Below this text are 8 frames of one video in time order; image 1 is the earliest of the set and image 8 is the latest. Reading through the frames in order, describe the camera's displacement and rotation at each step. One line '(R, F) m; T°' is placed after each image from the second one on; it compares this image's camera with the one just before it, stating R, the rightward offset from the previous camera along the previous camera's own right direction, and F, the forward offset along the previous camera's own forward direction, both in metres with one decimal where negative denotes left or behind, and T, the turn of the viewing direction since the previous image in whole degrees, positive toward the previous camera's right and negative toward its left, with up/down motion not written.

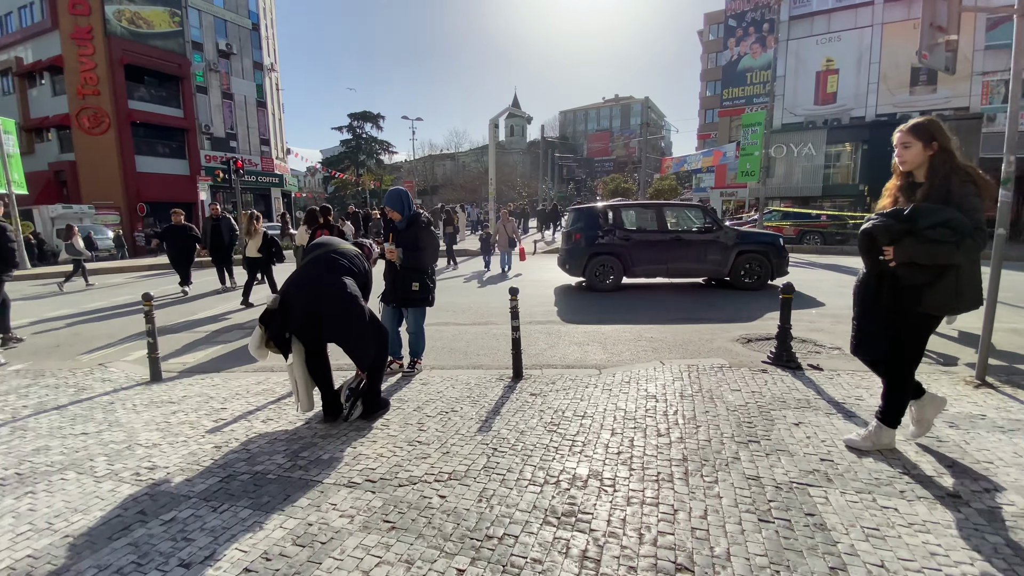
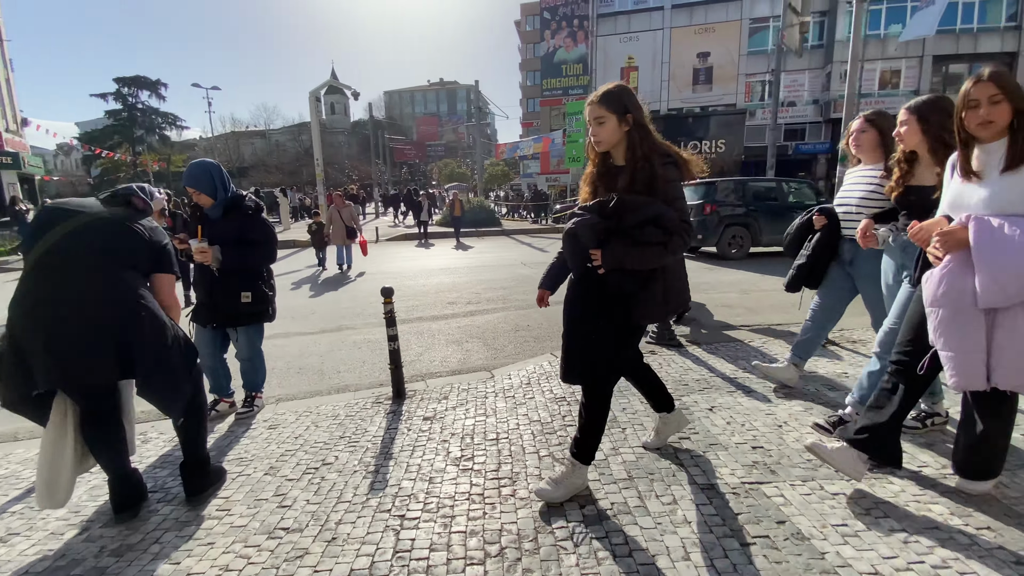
(-0.4, +1.0) m; +19°
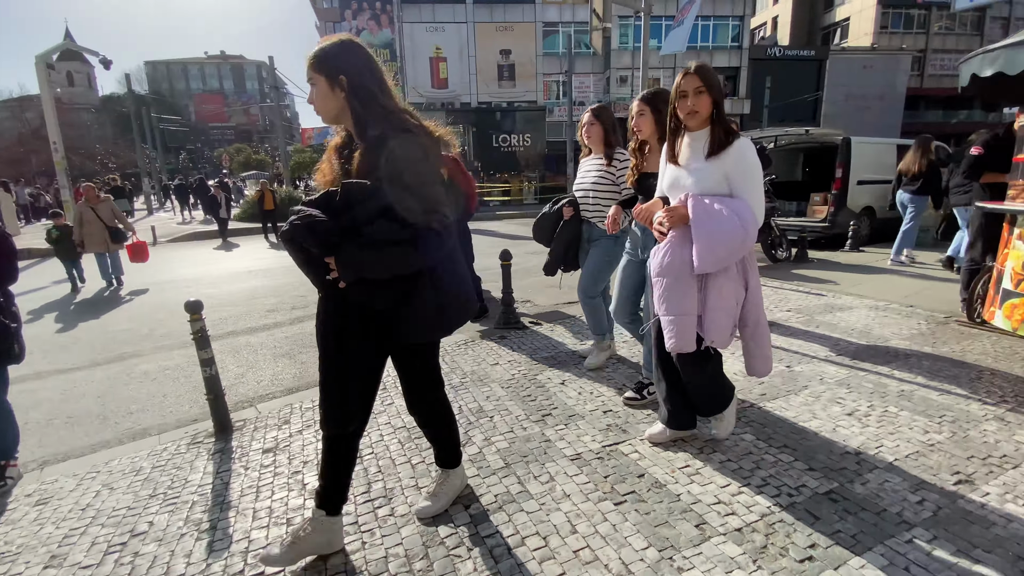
(-0.2, +0.2) m; +21°
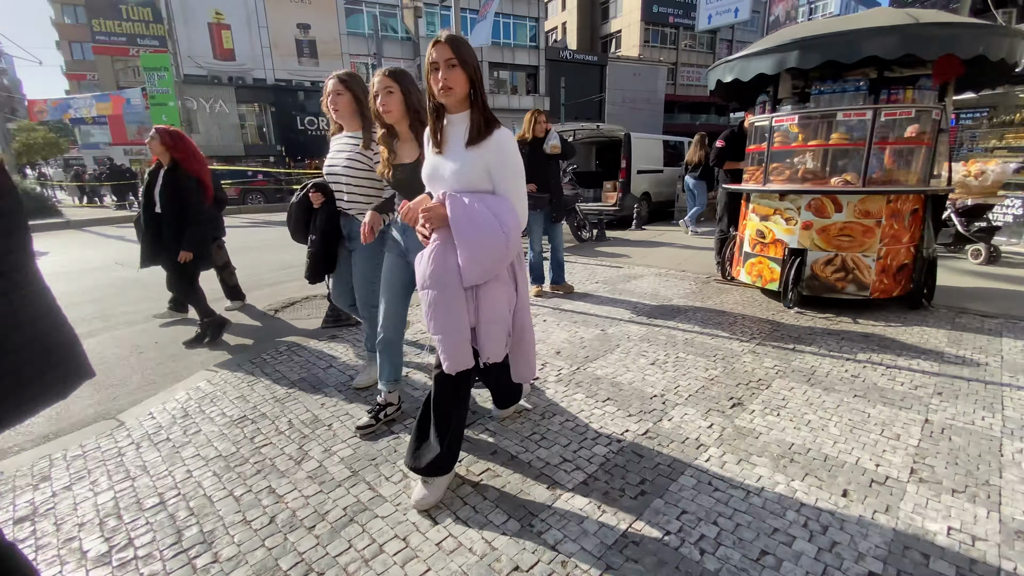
(-0.1, +0.1) m; +21°
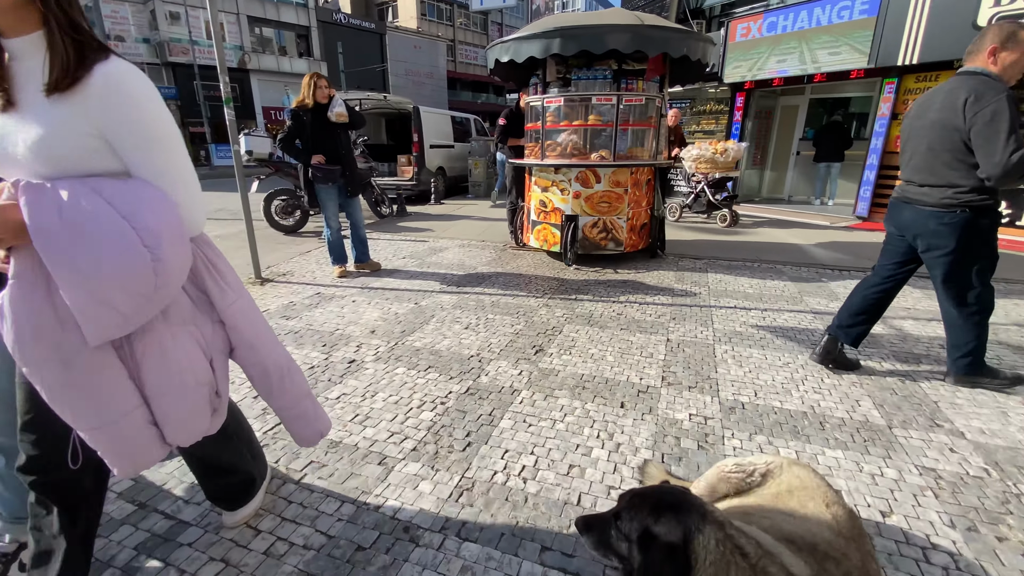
(-0.1, 0.0) m; +23°
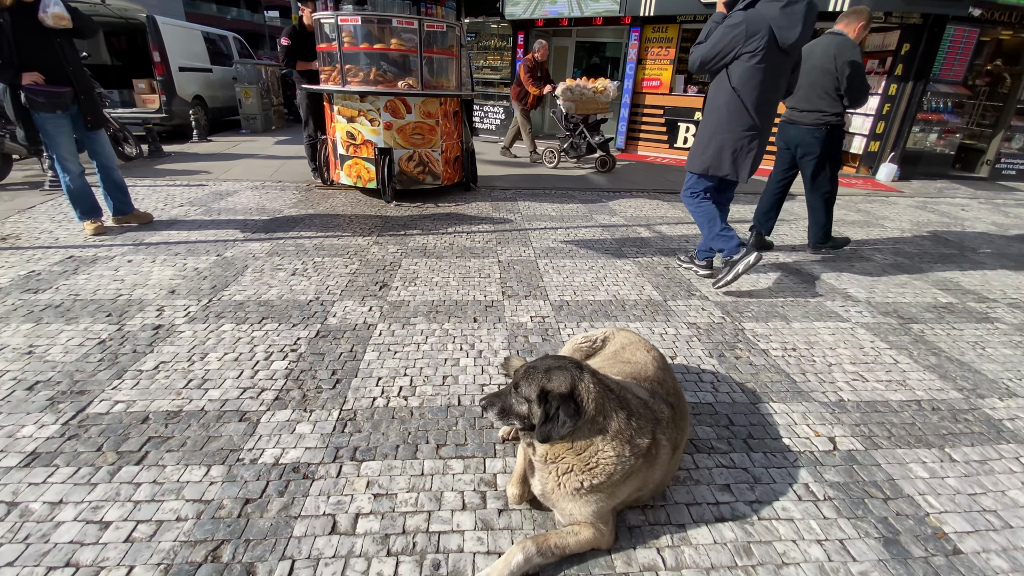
(-0.3, -0.1) m; +23°
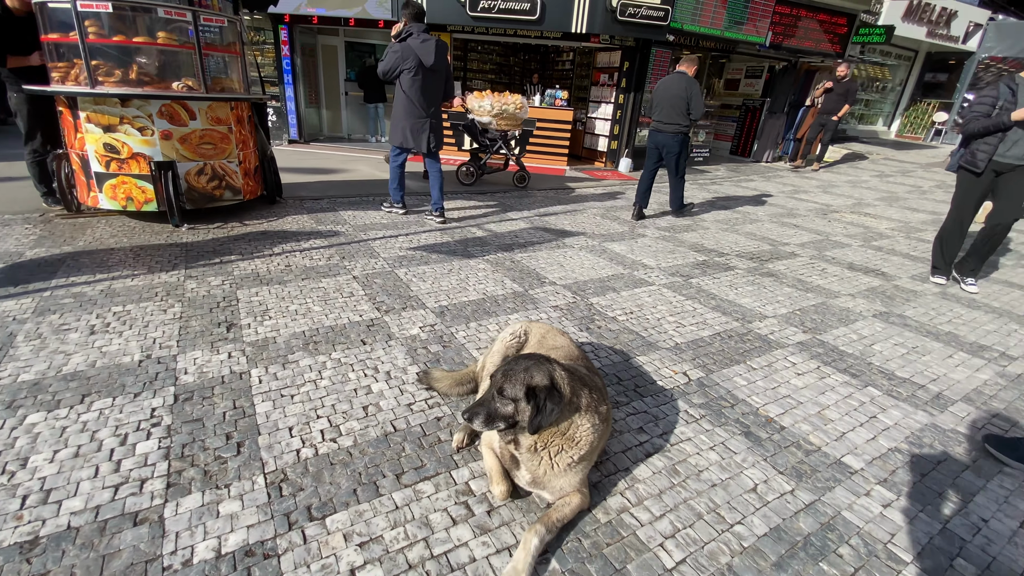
(-0.7, 0.0) m; +25°
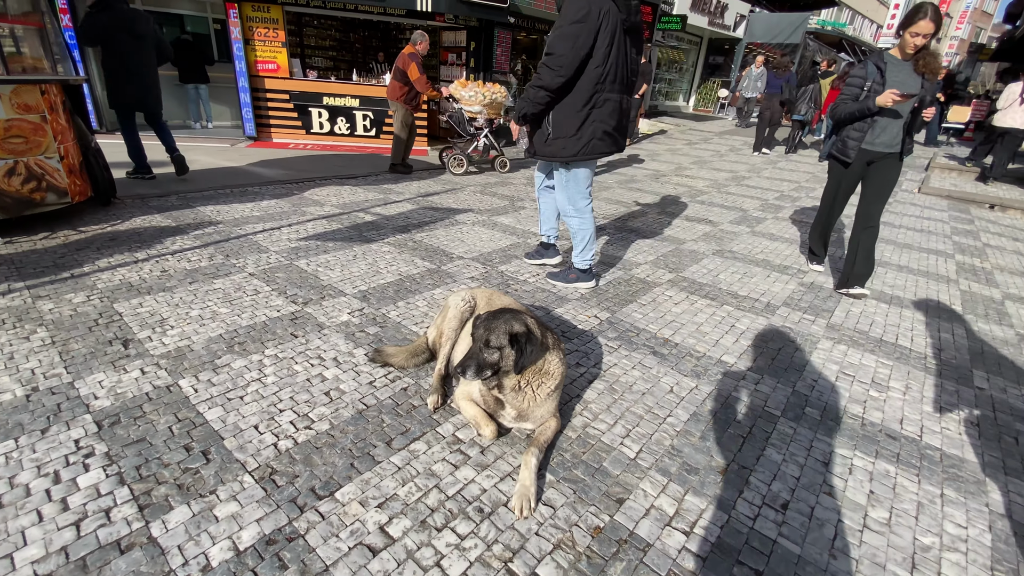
(-0.5, -0.2) m; +17°
